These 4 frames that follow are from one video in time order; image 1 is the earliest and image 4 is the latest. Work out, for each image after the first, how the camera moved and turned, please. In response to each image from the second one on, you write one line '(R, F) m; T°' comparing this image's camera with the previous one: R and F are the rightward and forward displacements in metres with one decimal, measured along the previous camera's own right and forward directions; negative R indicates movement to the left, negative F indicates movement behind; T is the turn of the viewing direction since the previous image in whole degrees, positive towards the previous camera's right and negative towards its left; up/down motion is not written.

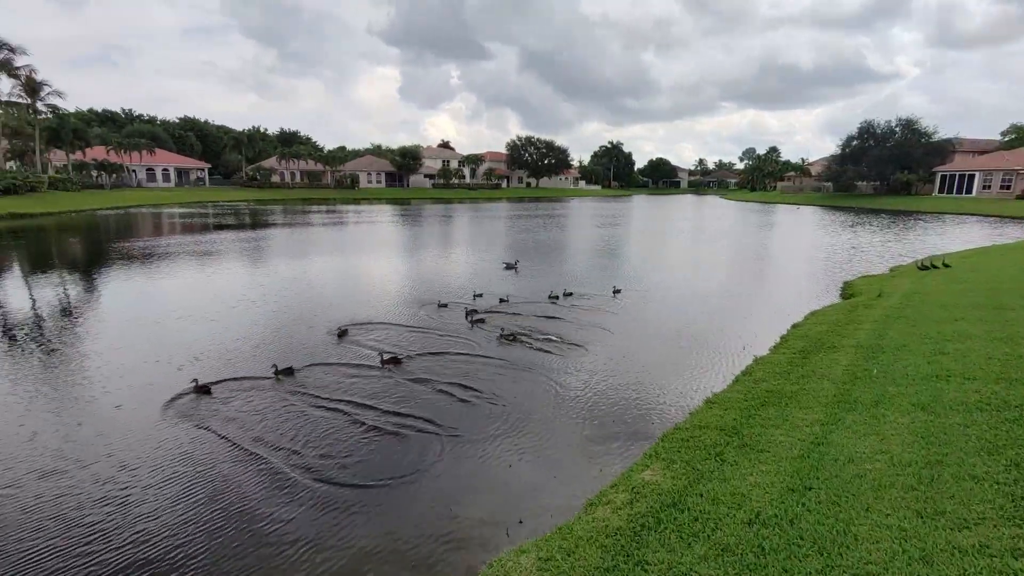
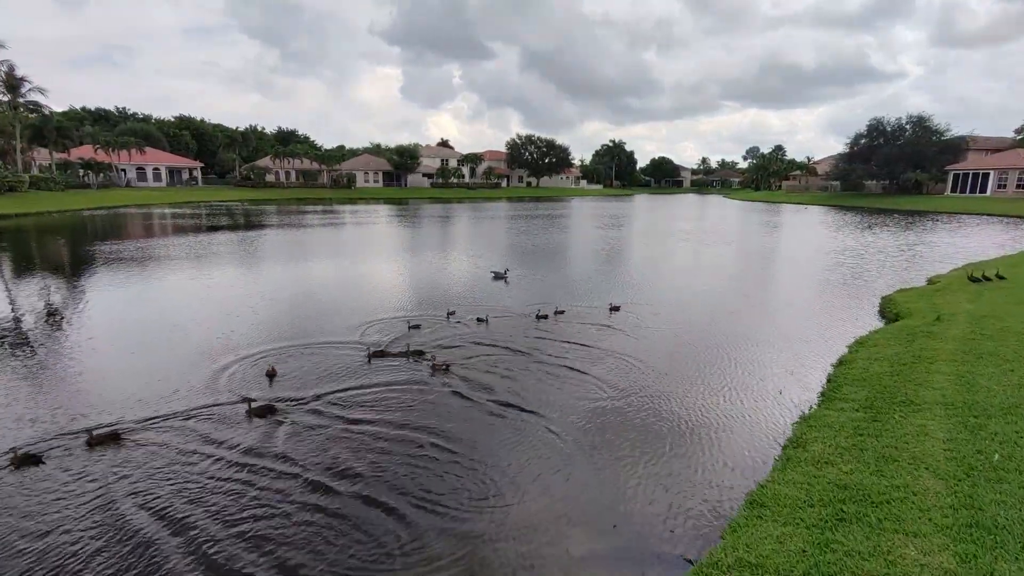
(+0.2, +1.1) m; 0°
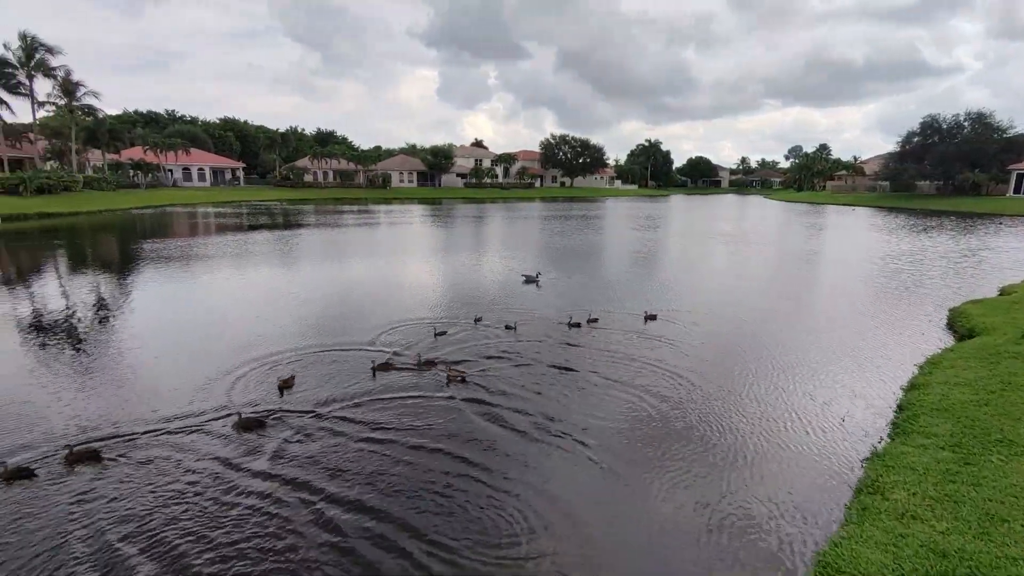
(0.0, +0.3) m; -3°
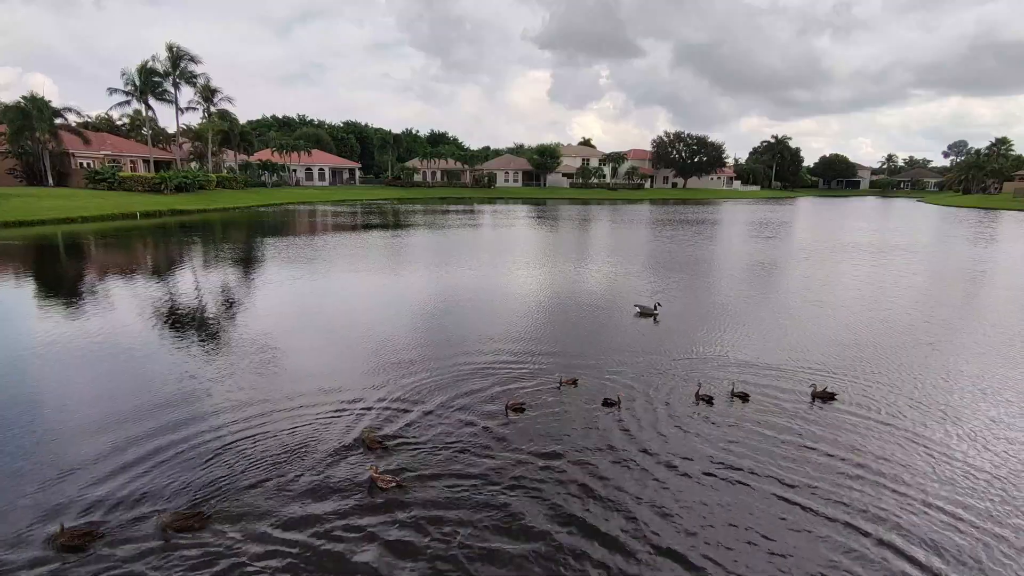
(-0.1, +1.8) m; -11°
